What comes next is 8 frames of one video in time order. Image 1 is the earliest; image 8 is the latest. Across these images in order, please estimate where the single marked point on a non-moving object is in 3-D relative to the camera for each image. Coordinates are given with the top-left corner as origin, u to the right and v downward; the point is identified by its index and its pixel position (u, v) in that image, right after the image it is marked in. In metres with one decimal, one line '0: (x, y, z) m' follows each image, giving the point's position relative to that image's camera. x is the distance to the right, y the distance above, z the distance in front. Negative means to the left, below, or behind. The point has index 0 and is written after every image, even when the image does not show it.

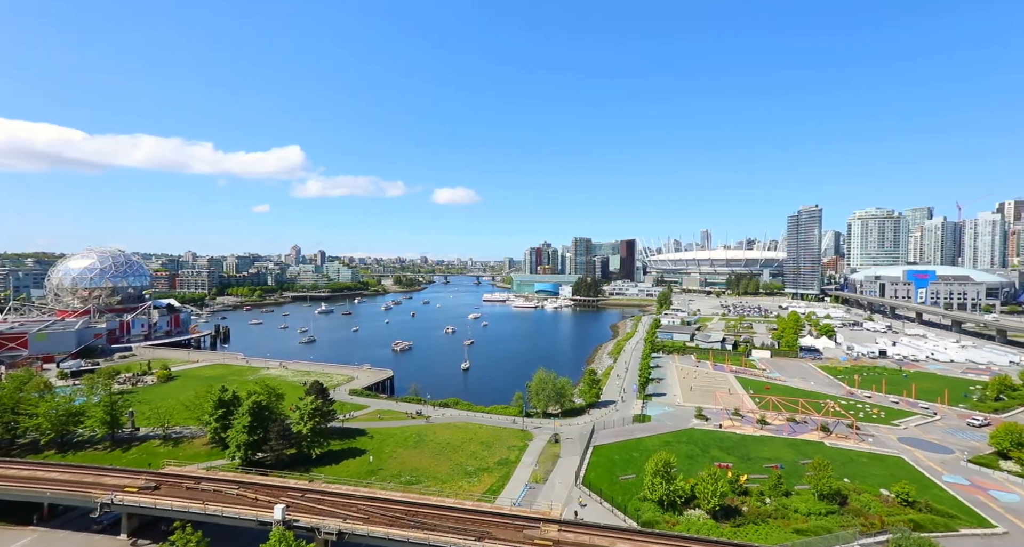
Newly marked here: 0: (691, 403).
0: (+8.0, -5.8, +17.5) m
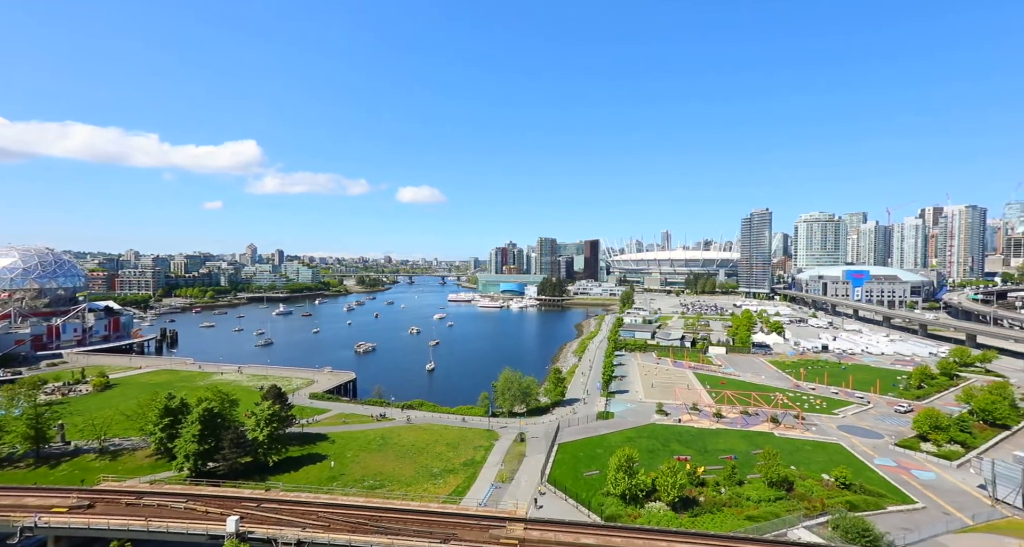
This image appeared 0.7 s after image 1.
0: (+6.5, -5.9, +19.6) m
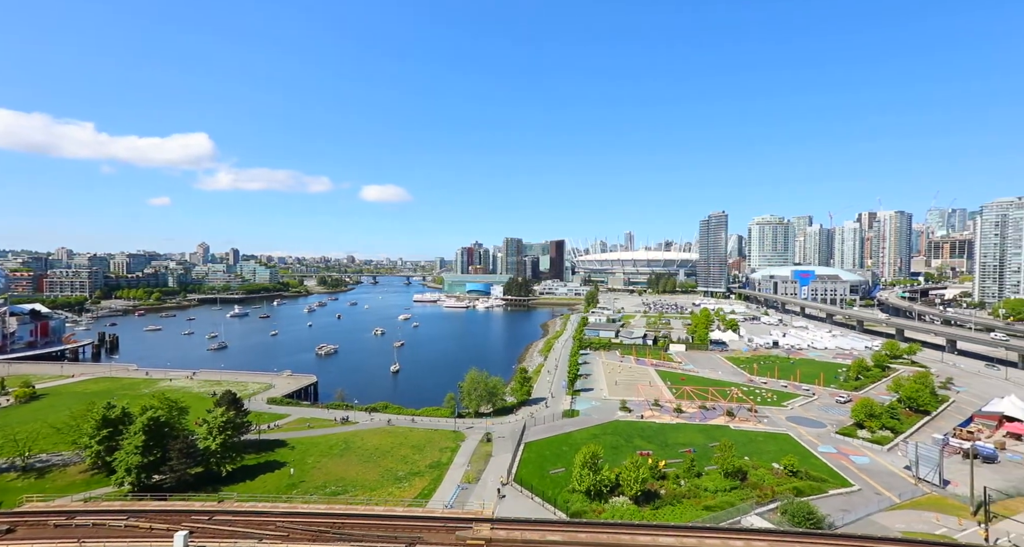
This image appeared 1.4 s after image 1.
0: (+5.0, -5.9, +21.1) m
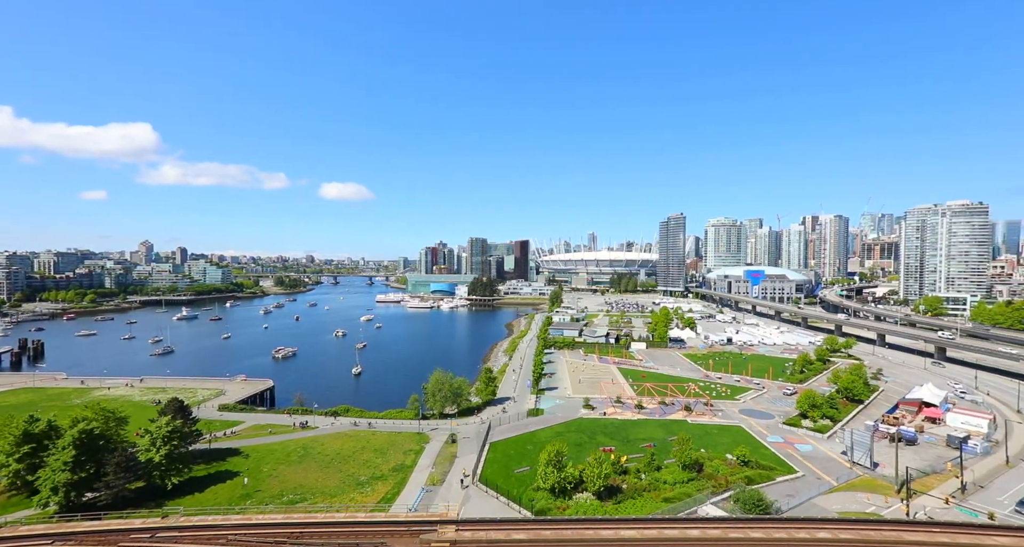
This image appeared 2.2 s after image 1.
0: (+3.3, -5.9, +22.2) m
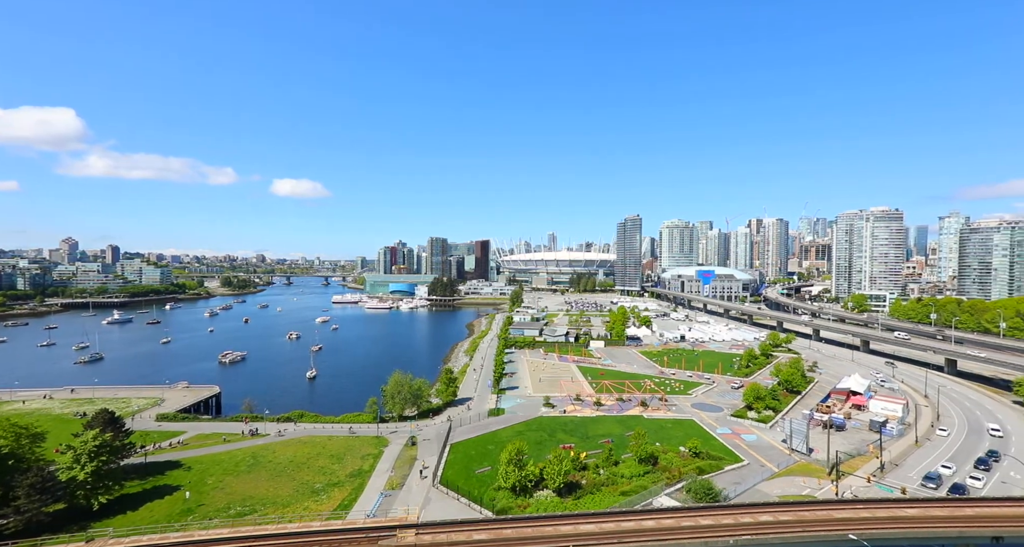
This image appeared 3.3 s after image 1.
0: (+1.4, -5.9, +23.0) m
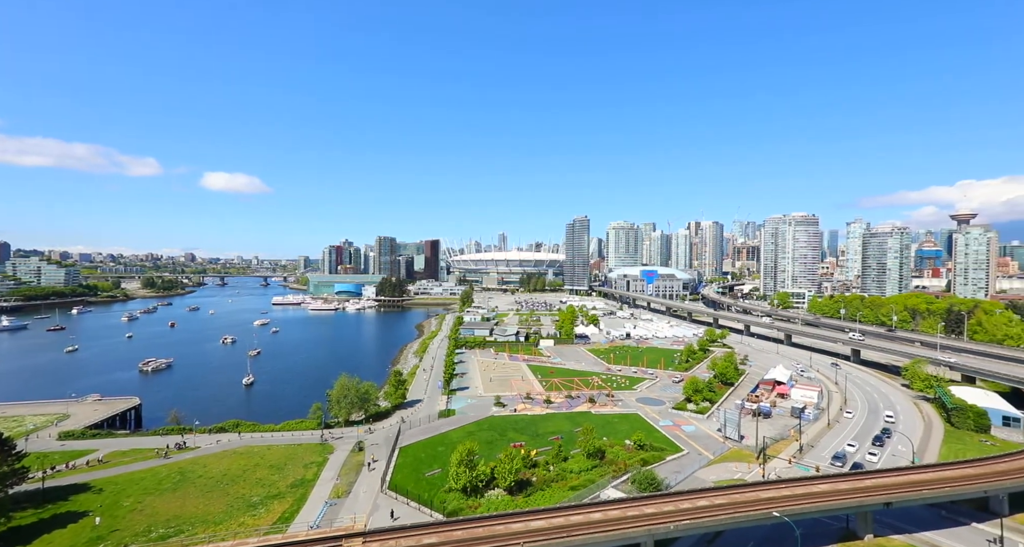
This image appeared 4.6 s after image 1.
0: (-1.2, -6.0, +23.5) m
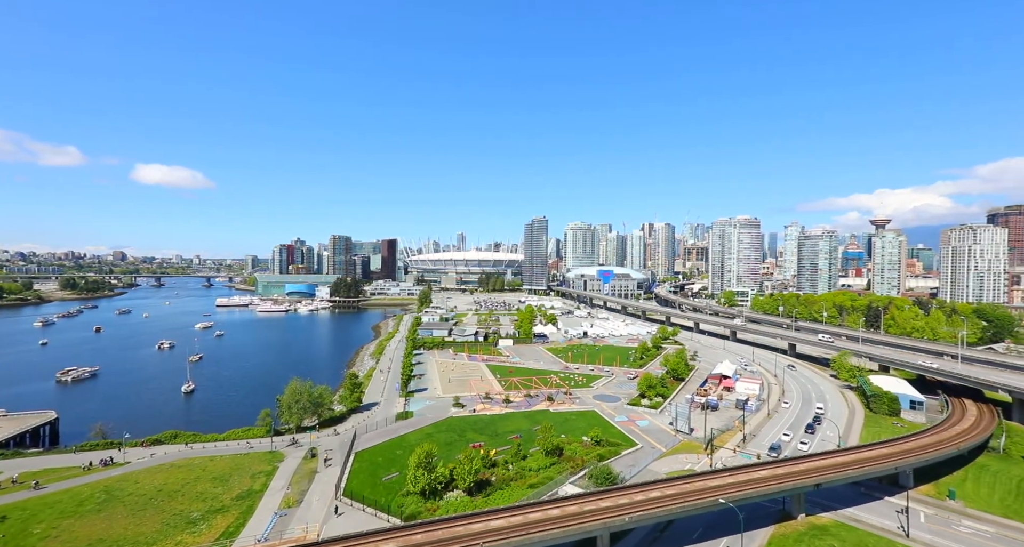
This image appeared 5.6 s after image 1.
0: (-3.3, -6.0, +23.5) m
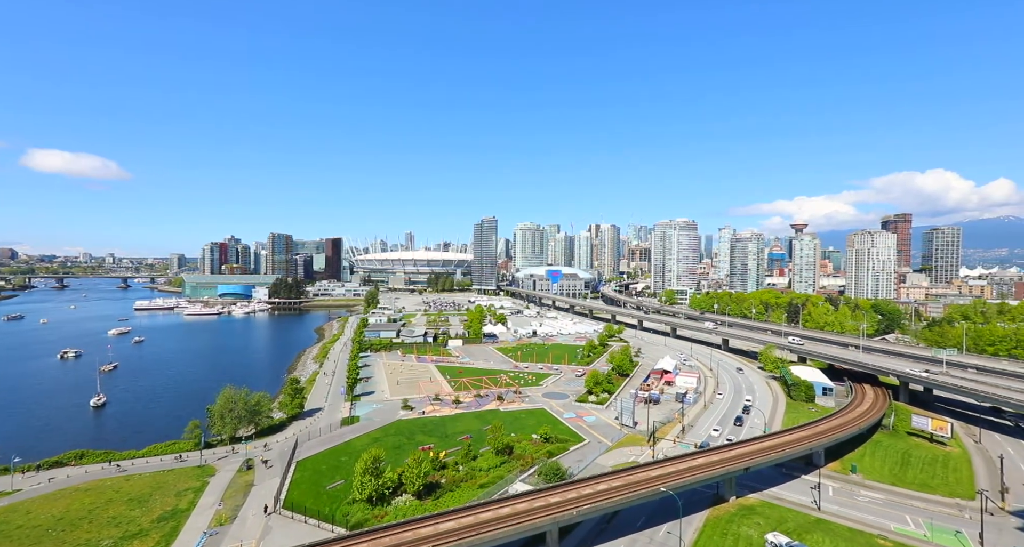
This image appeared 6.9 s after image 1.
0: (-5.8, -6.0, +23.2) m
